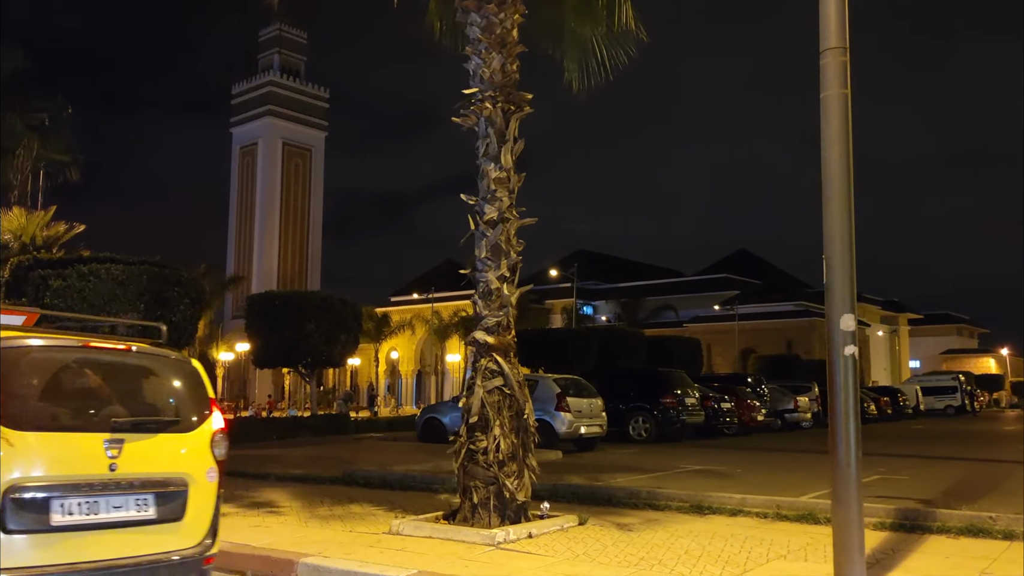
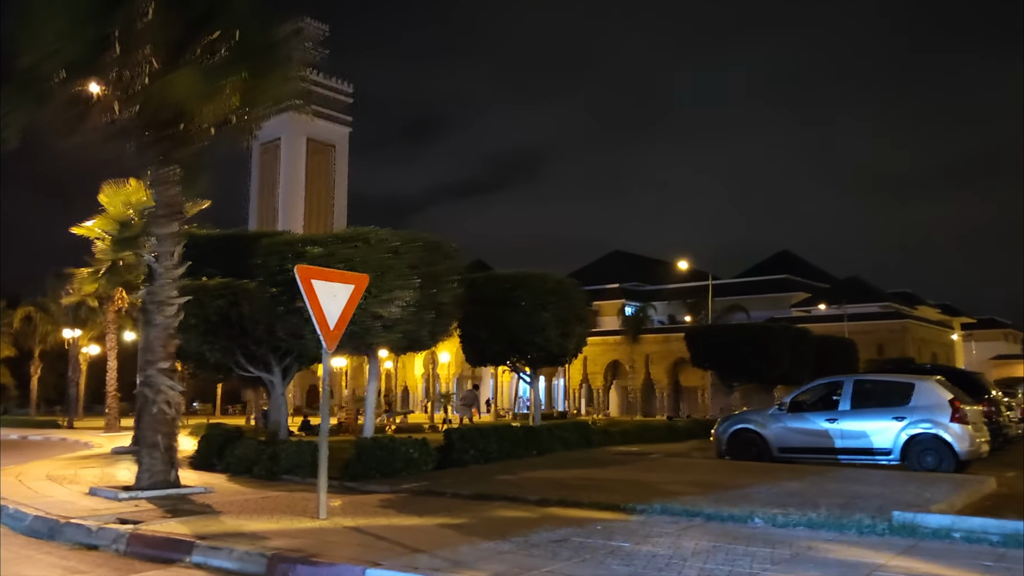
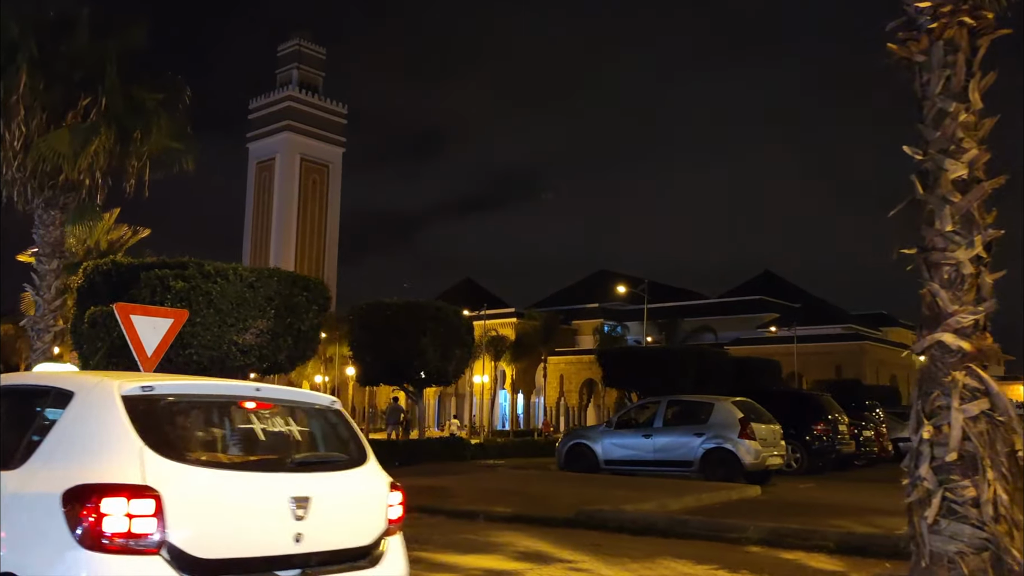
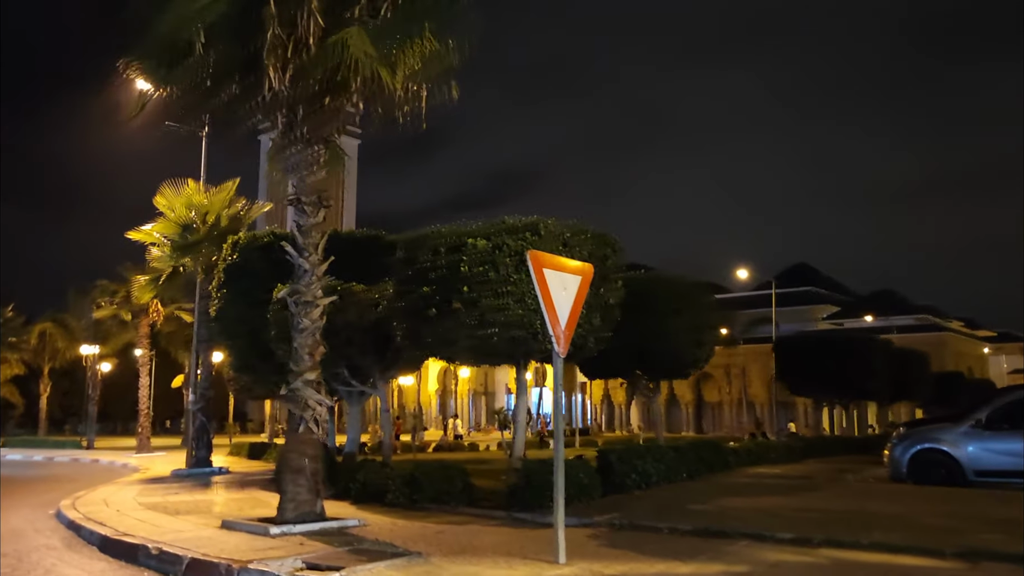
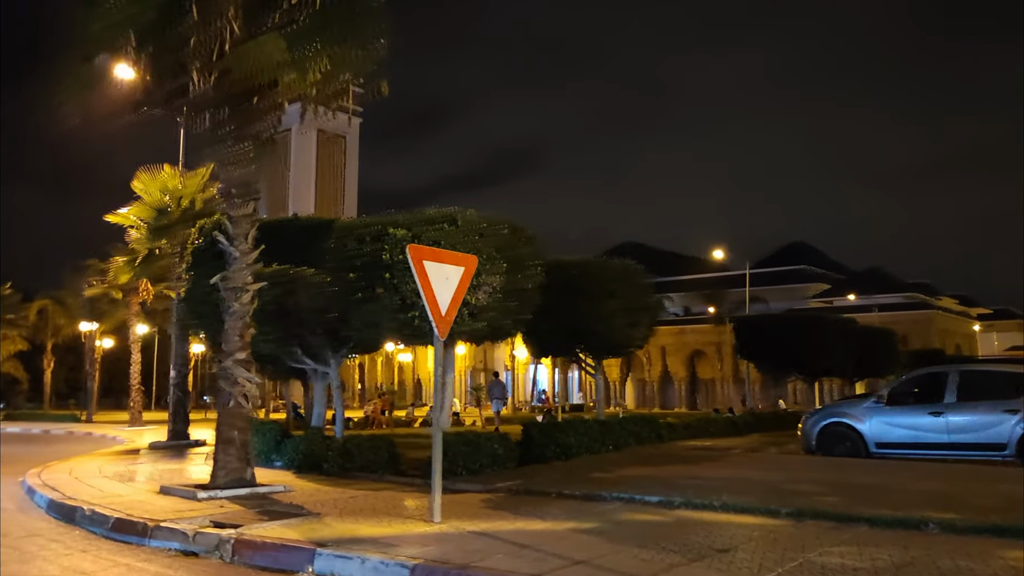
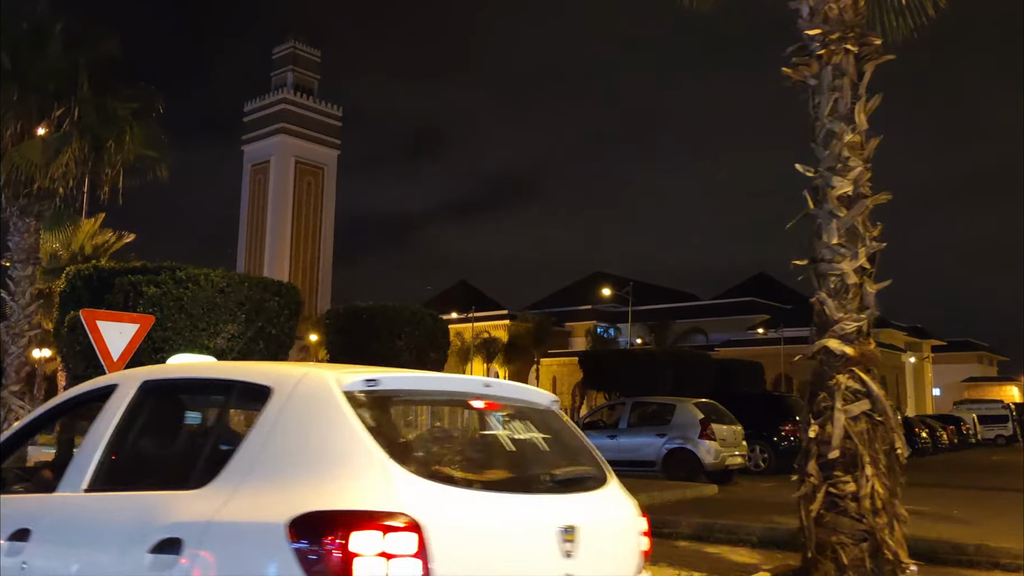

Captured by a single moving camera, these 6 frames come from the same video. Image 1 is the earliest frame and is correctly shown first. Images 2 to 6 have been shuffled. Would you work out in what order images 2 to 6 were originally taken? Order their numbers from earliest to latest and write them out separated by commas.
6, 3, 2, 5, 4
